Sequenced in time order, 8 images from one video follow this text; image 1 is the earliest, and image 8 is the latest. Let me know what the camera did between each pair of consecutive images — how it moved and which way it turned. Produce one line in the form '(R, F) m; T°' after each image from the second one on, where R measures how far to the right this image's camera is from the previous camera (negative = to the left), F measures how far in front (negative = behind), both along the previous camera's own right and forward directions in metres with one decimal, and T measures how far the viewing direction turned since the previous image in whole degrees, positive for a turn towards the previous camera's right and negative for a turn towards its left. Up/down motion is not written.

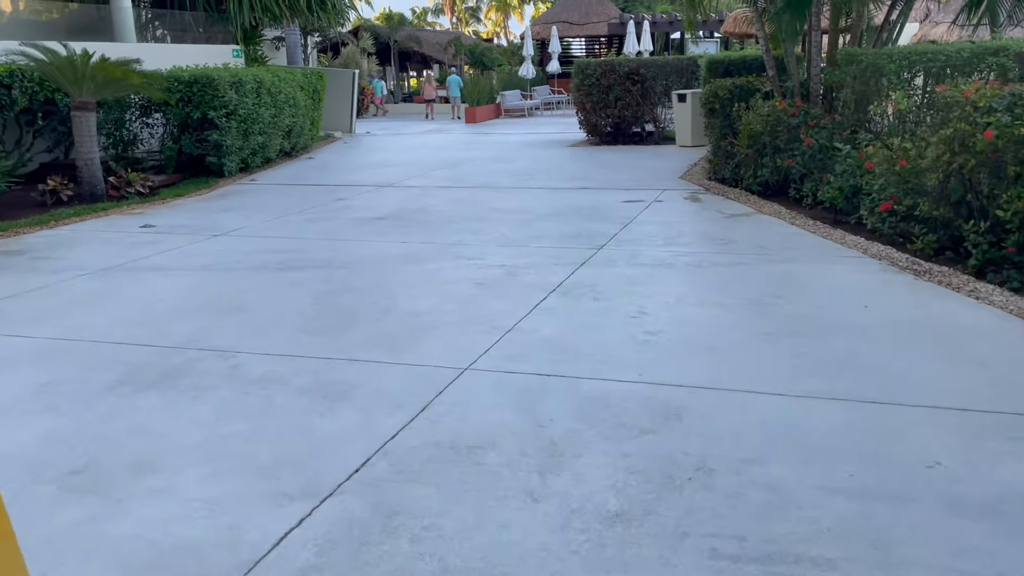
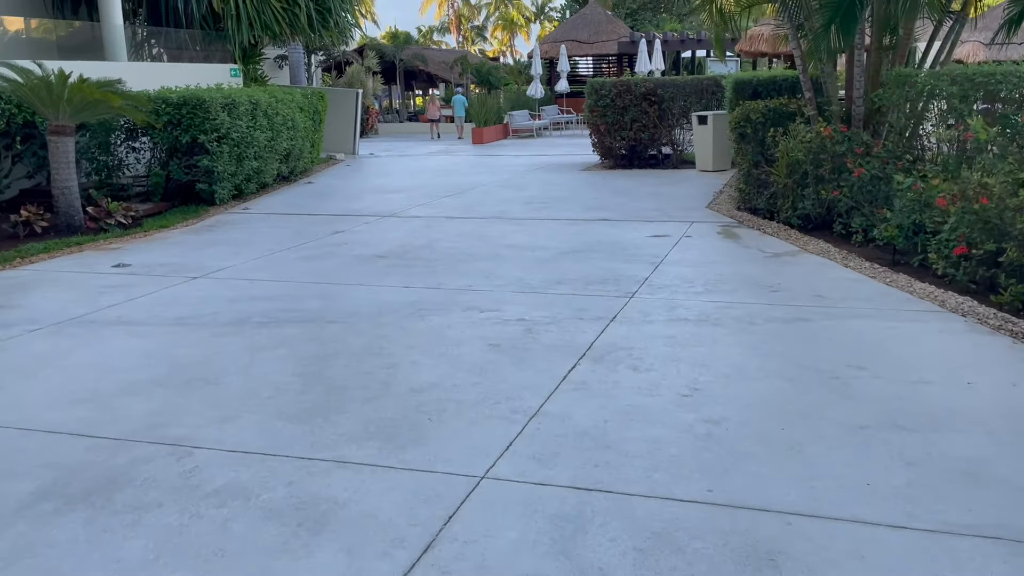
(-0.1, +0.9) m; 0°
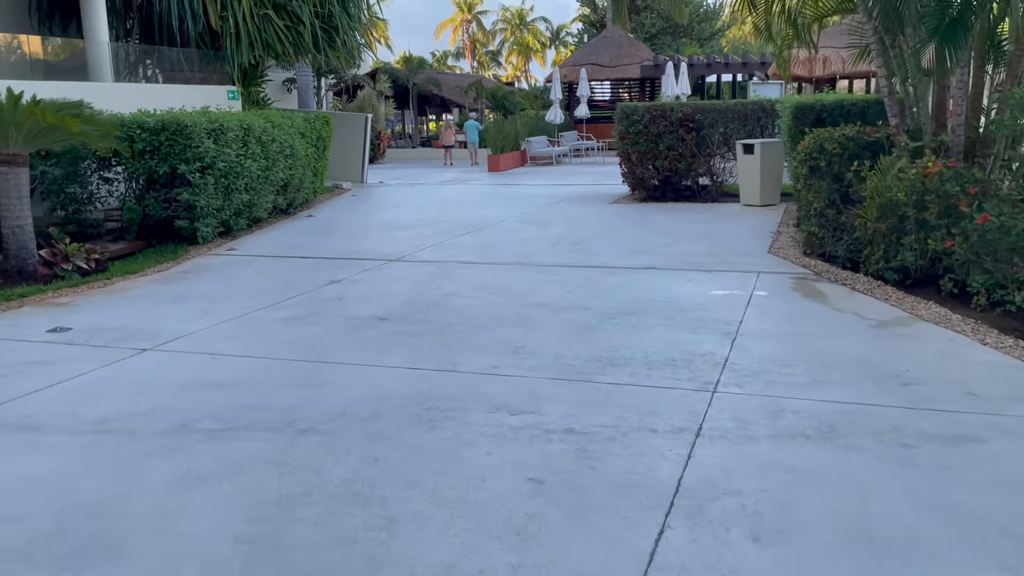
(-0.2, +1.6) m; -1°
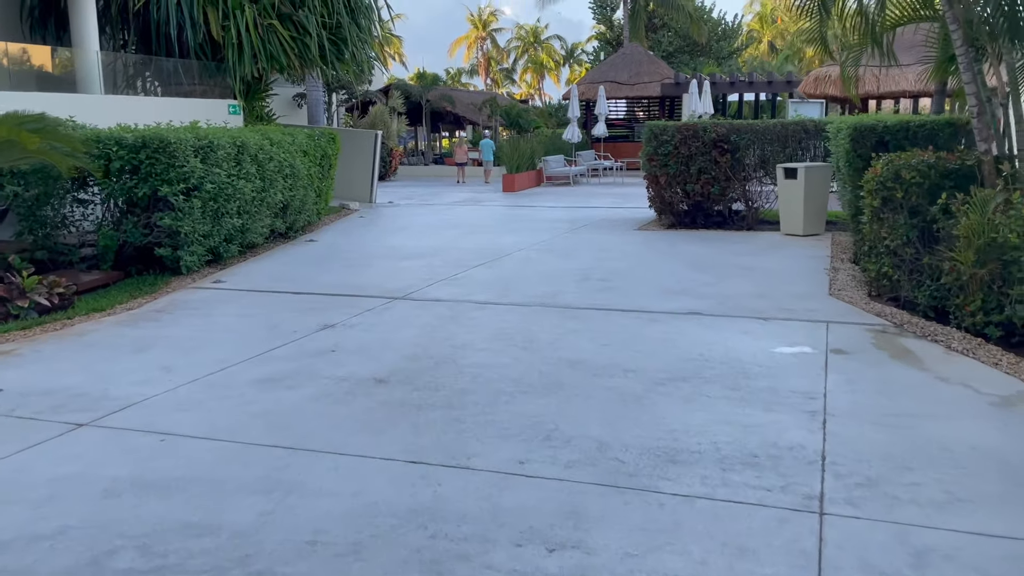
(-0.1, +1.2) m; -1°
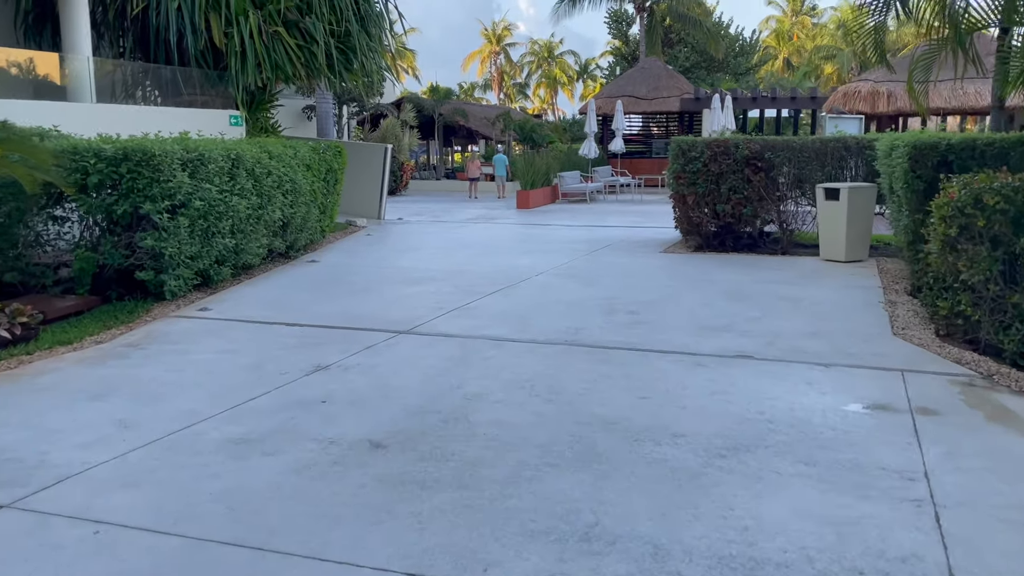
(-0.1, +0.9) m; -1°
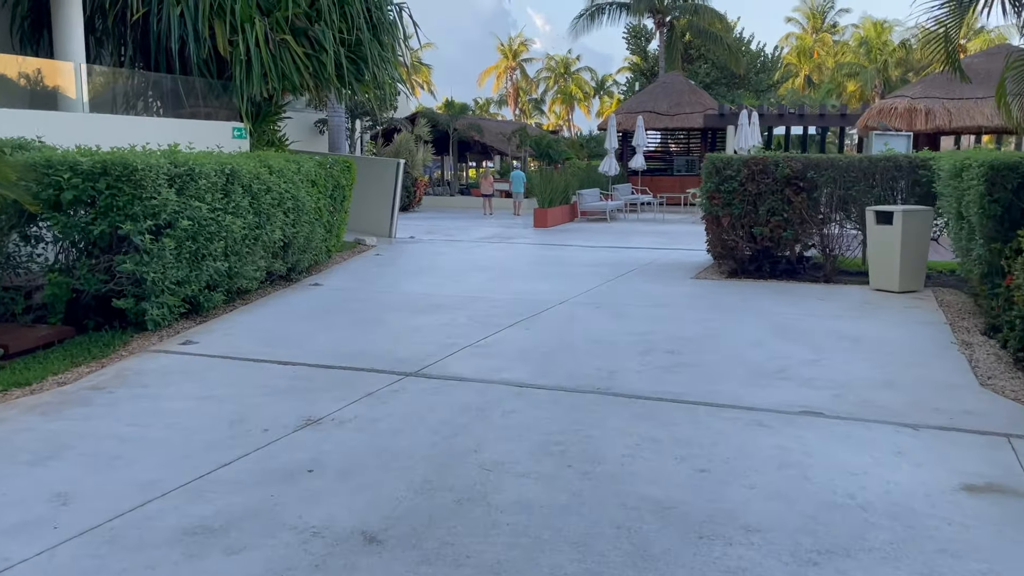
(-0.1, +0.9) m; -1°
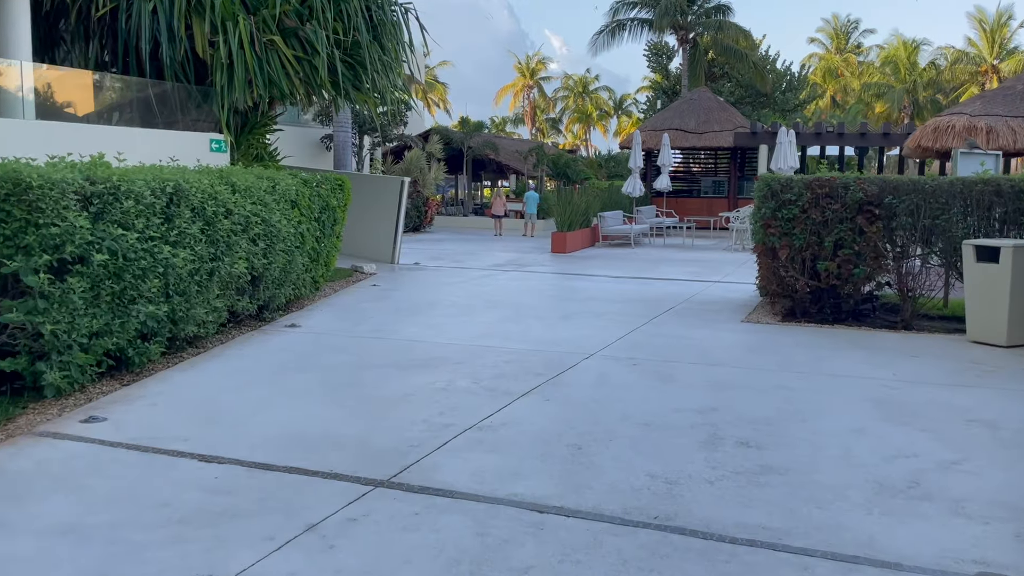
(0.0, +1.8) m; -1°
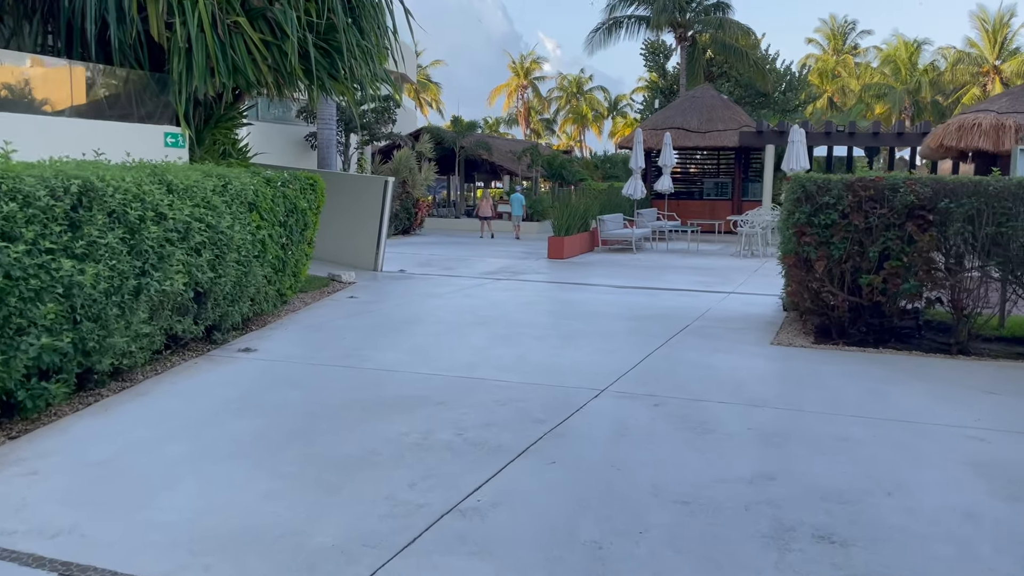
(0.0, +1.3) m; +1°
